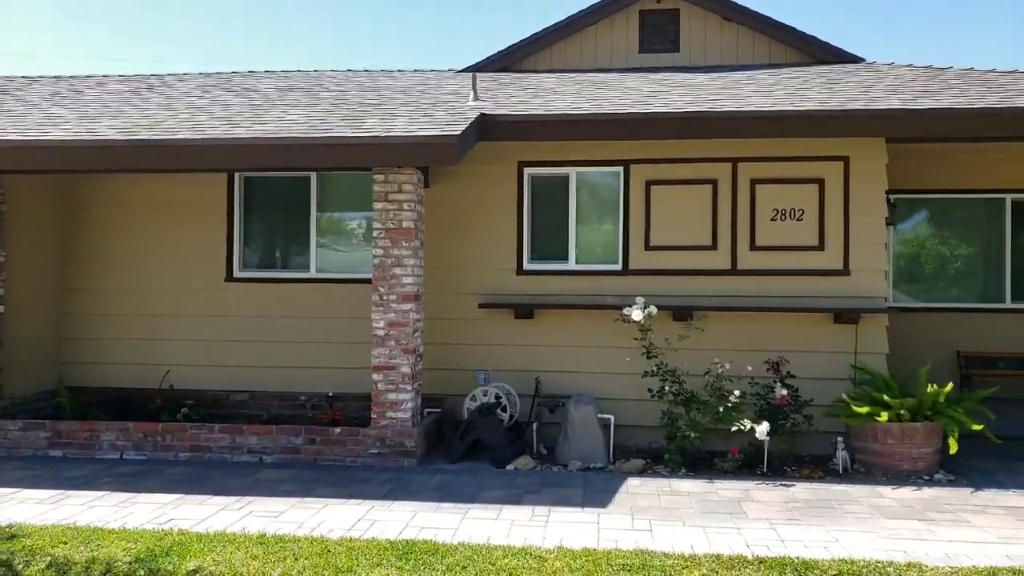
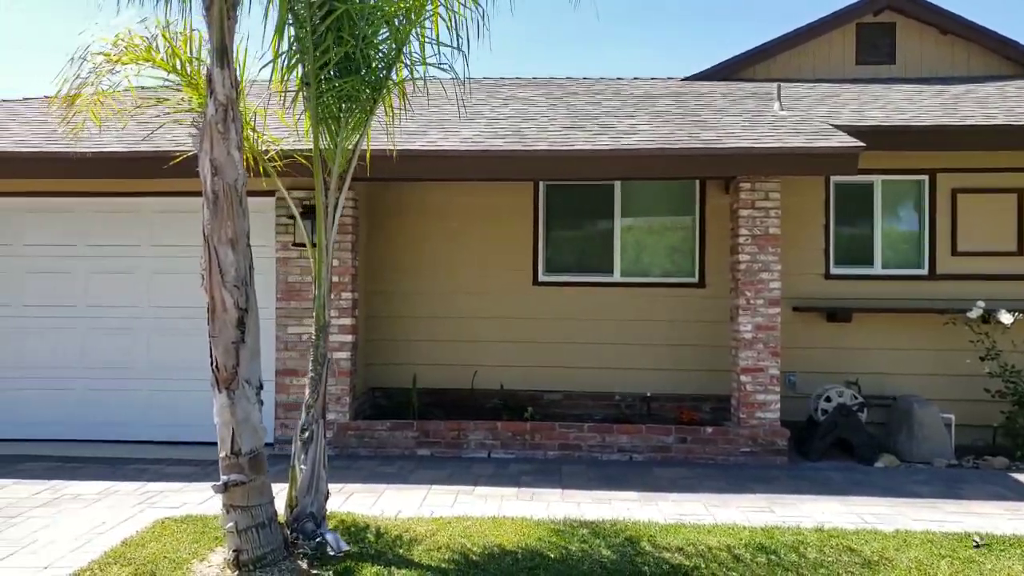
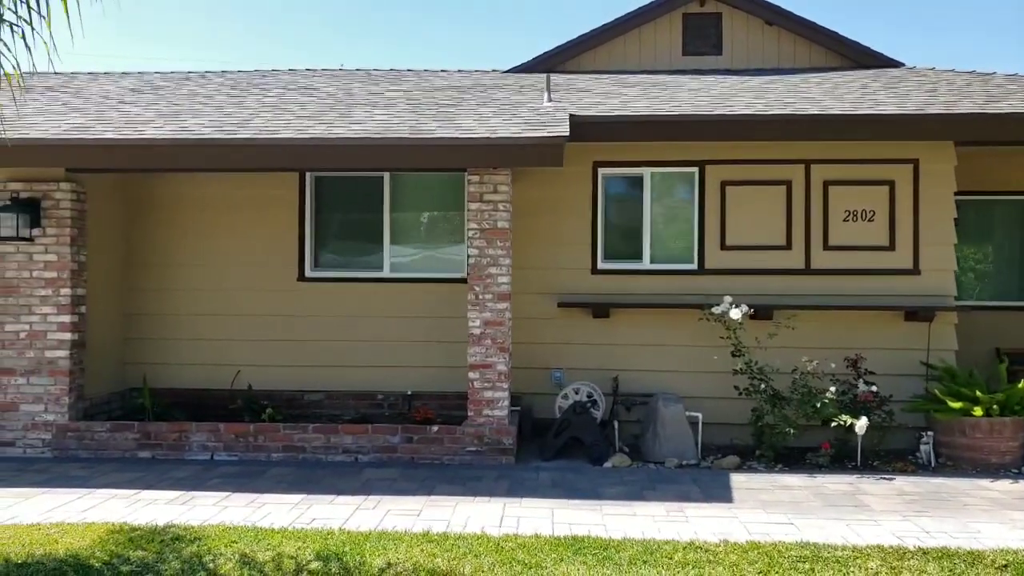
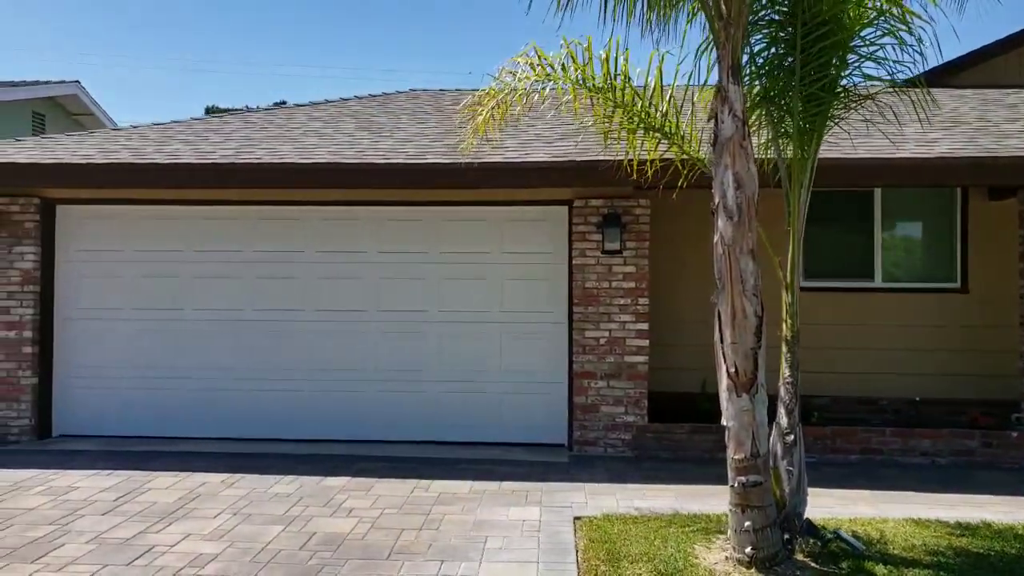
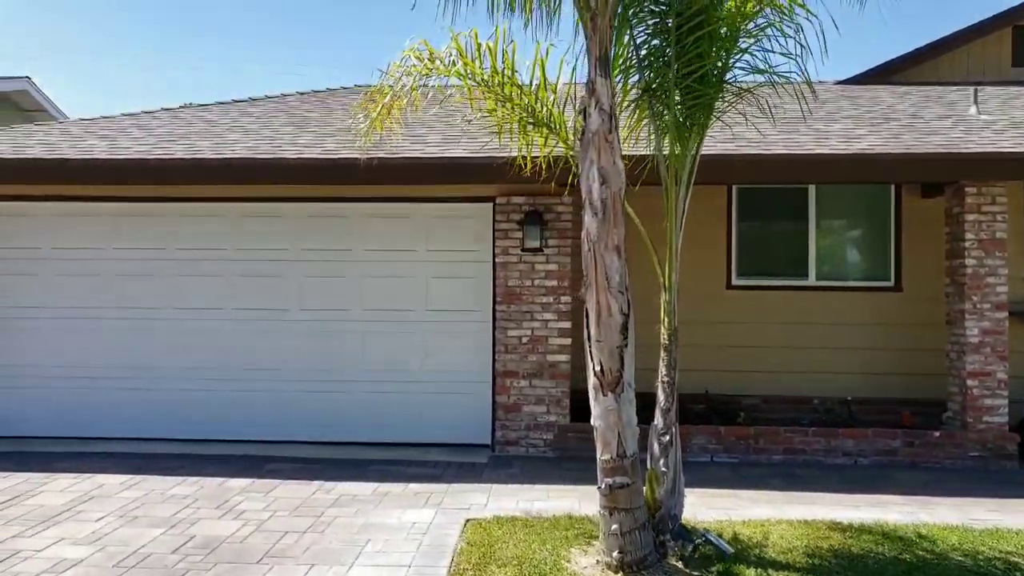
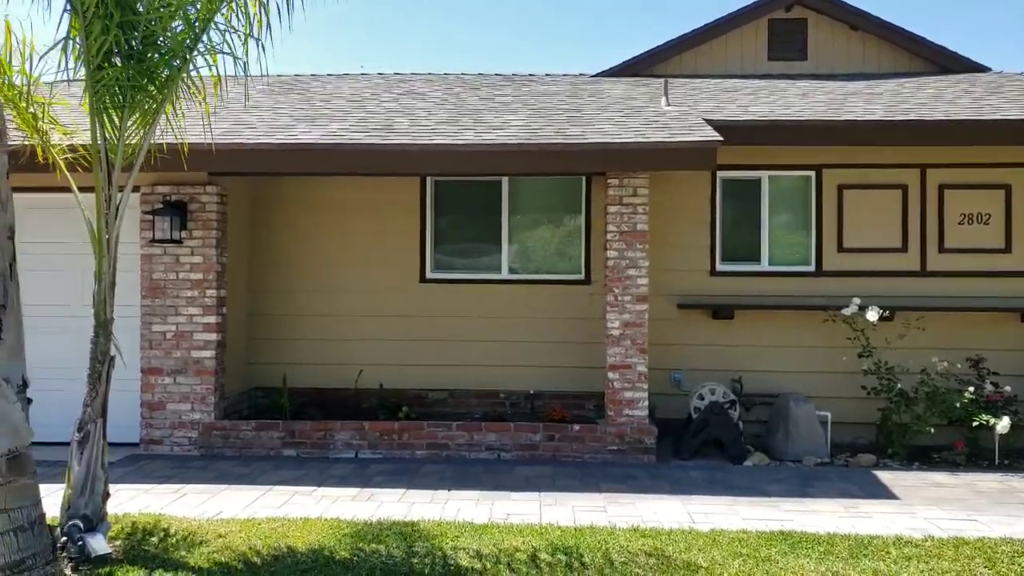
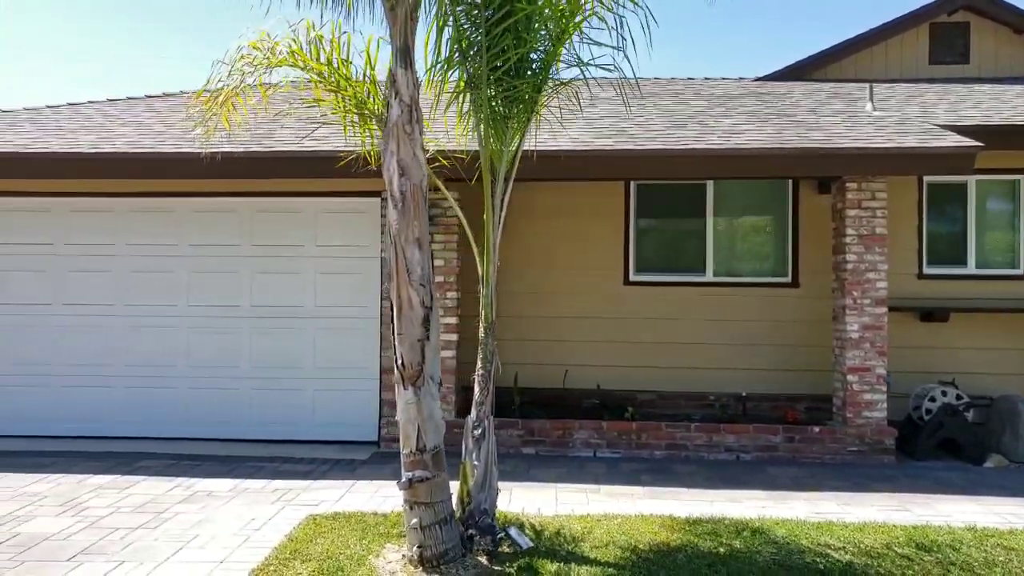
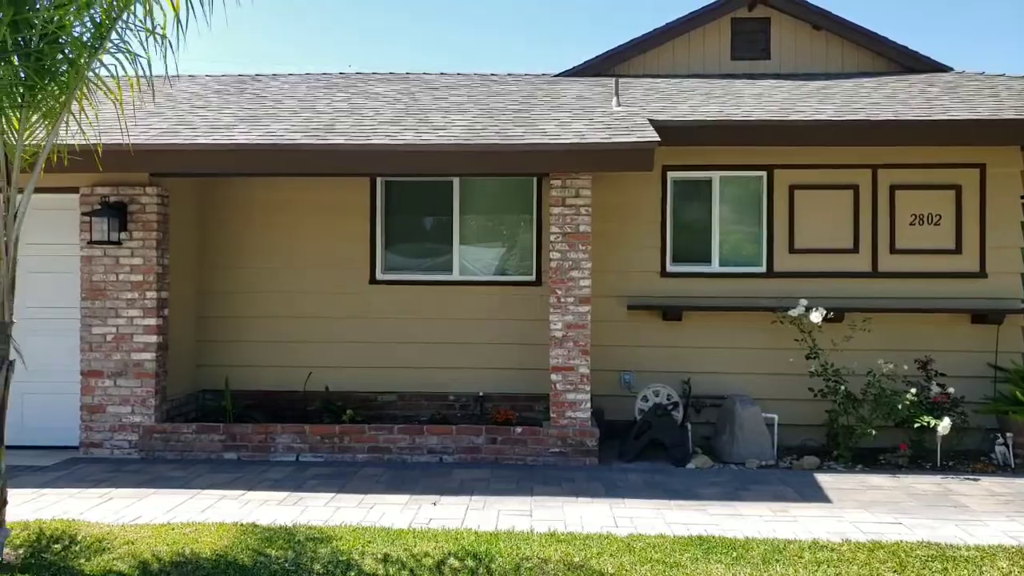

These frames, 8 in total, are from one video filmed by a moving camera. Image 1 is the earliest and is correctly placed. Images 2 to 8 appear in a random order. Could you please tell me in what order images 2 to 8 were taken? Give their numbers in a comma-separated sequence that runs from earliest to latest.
3, 8, 6, 2, 7, 5, 4
